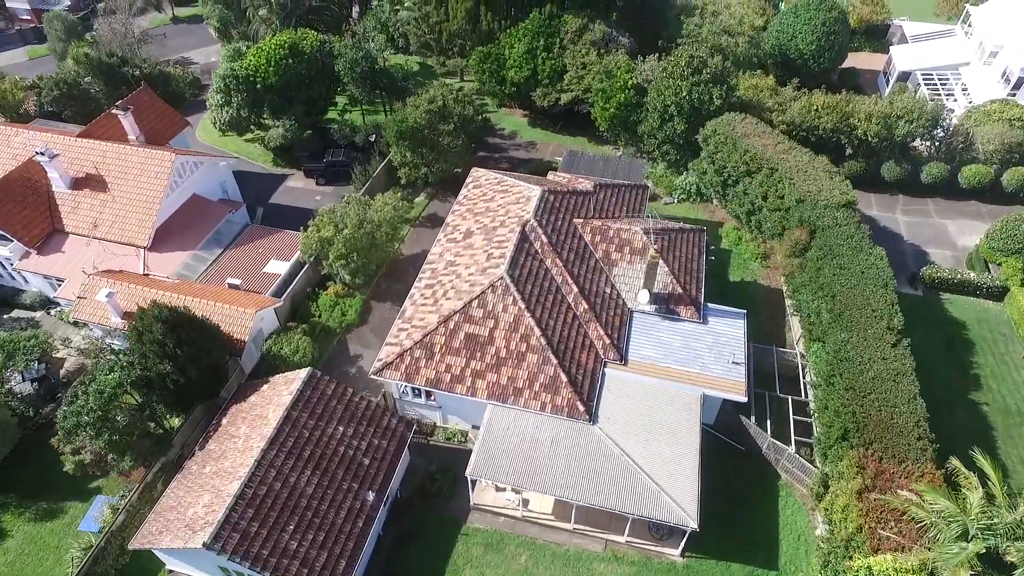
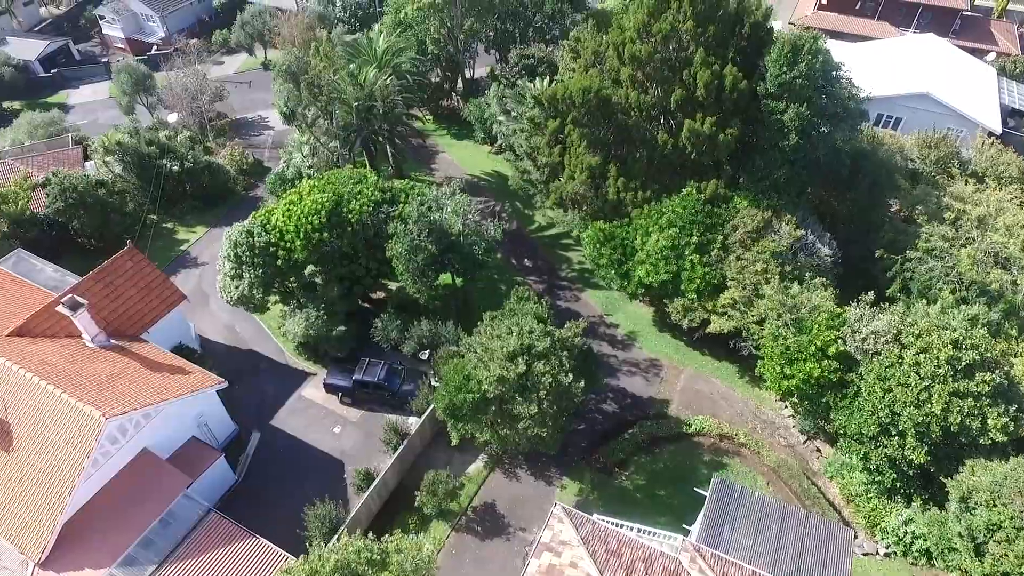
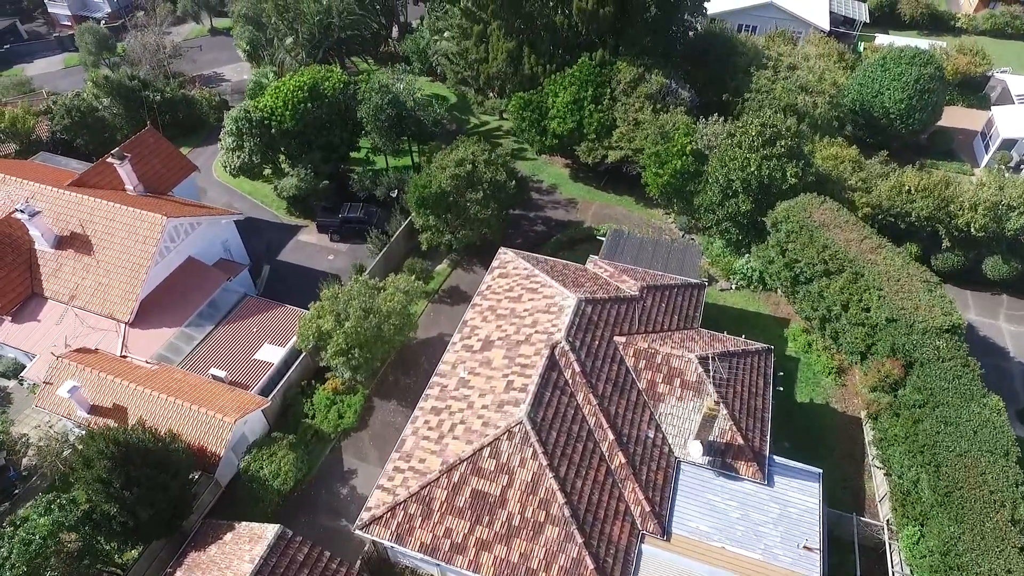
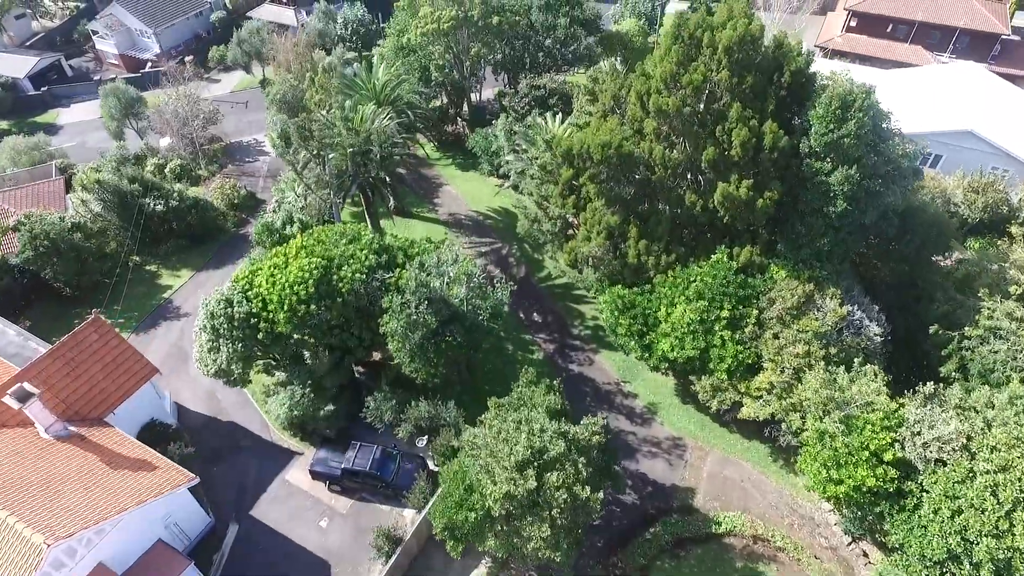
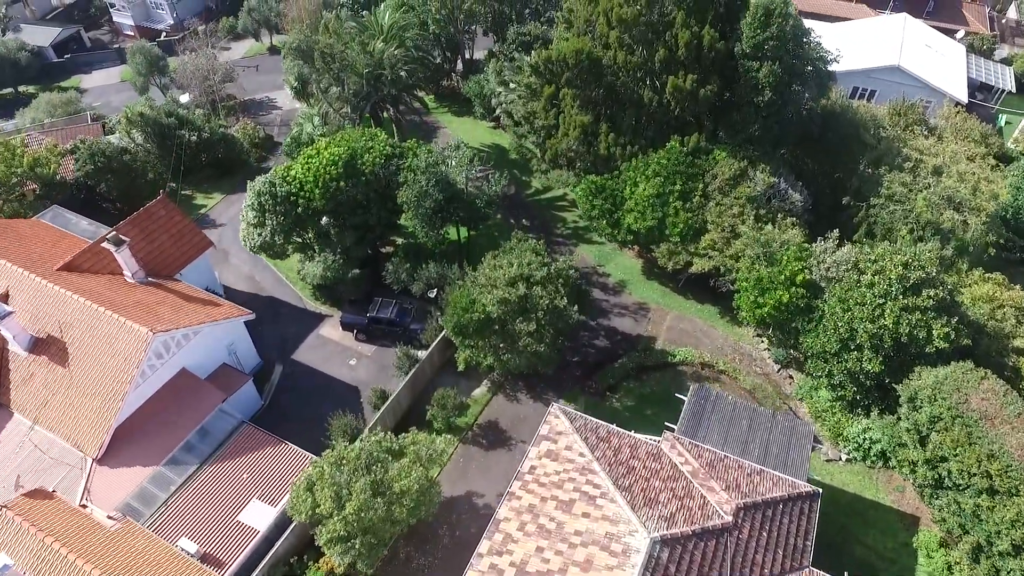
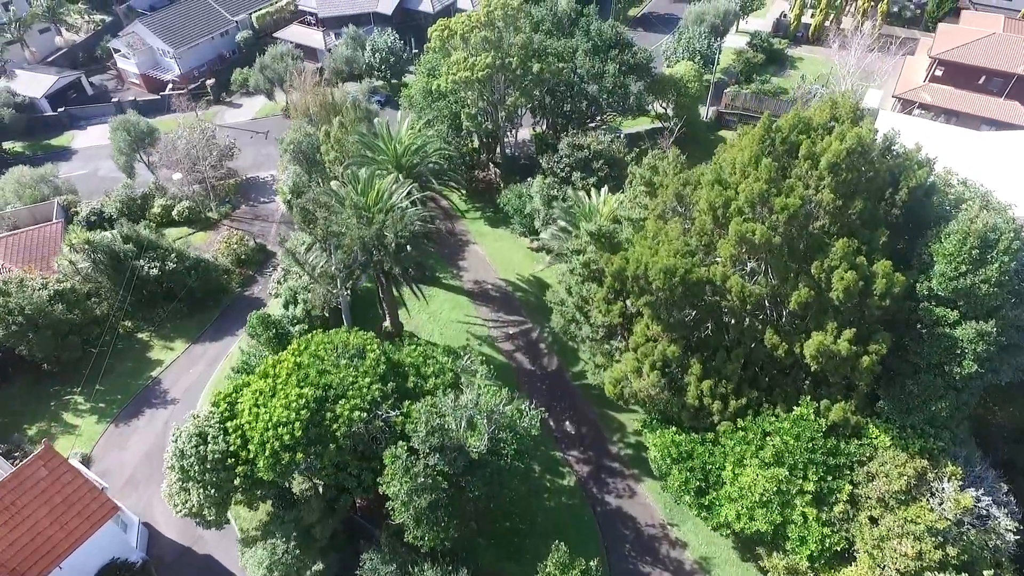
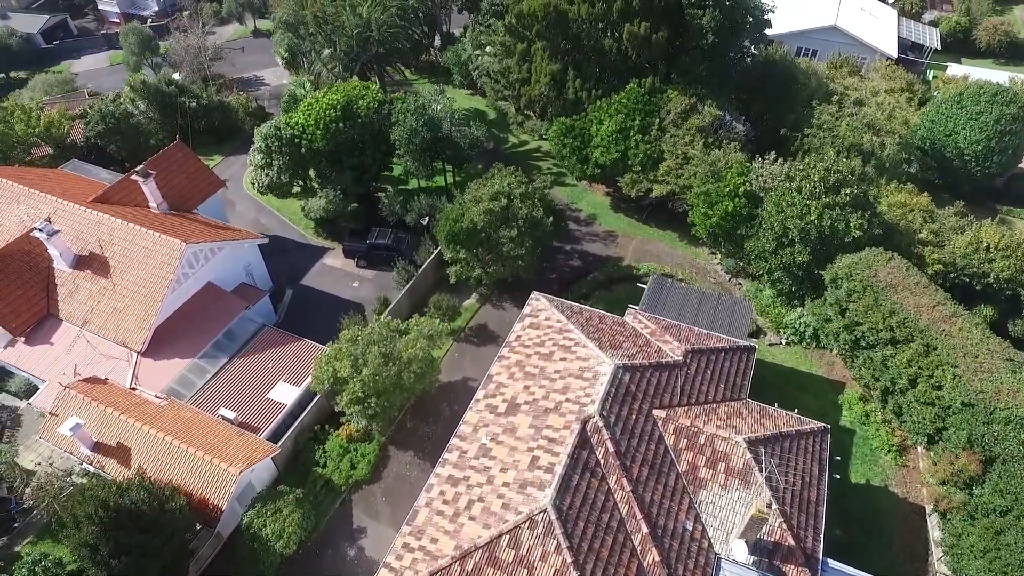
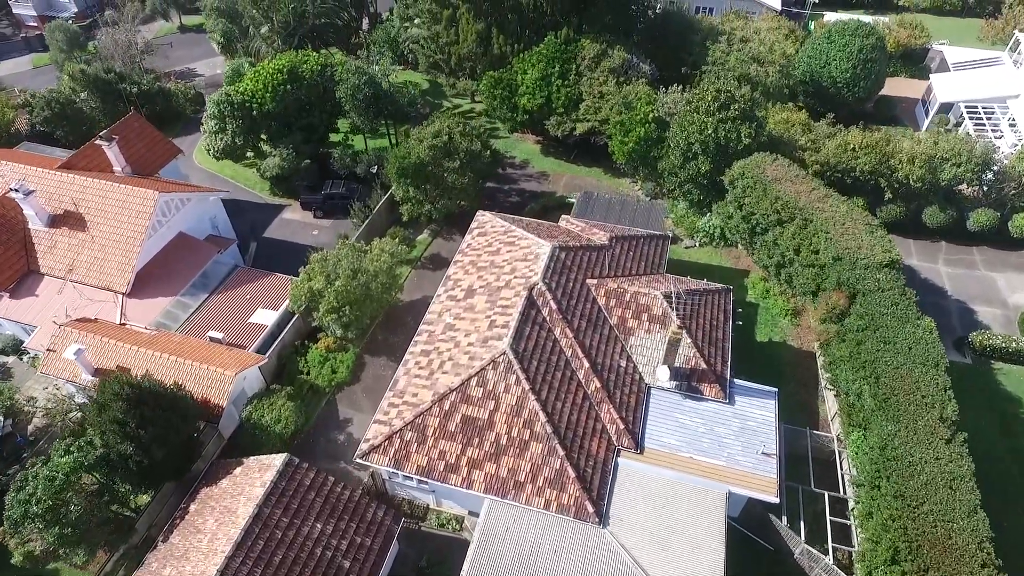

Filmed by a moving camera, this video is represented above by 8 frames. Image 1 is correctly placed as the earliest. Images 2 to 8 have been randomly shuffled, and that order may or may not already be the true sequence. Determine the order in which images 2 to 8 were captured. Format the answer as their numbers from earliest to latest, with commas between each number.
8, 3, 7, 5, 2, 4, 6
